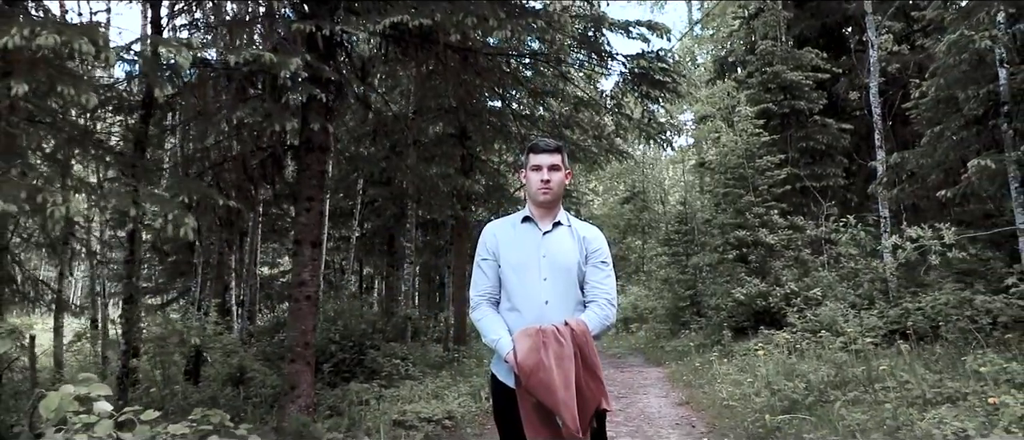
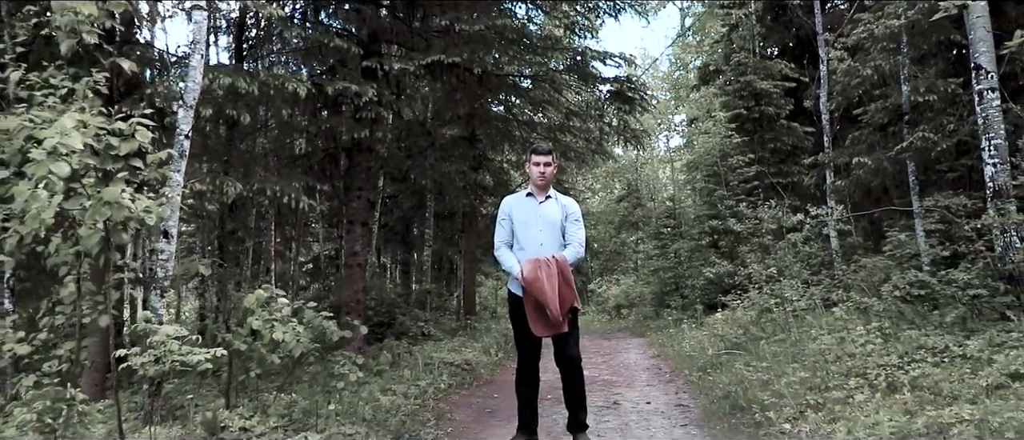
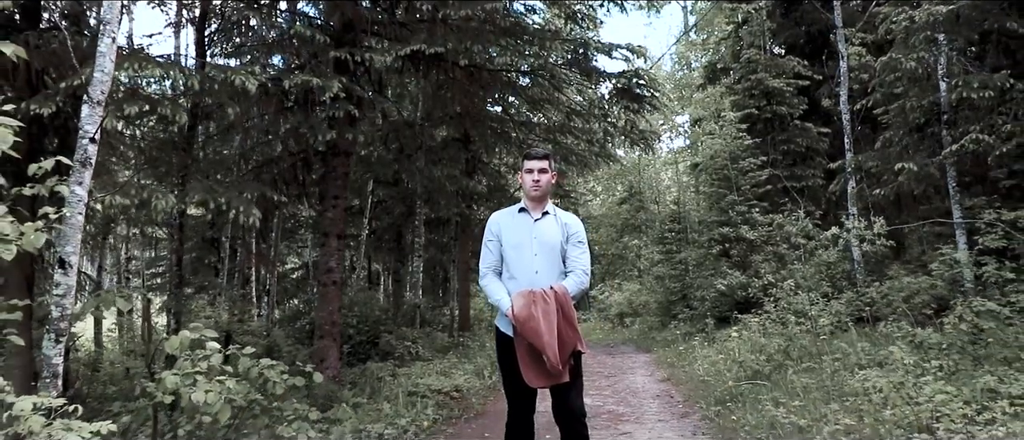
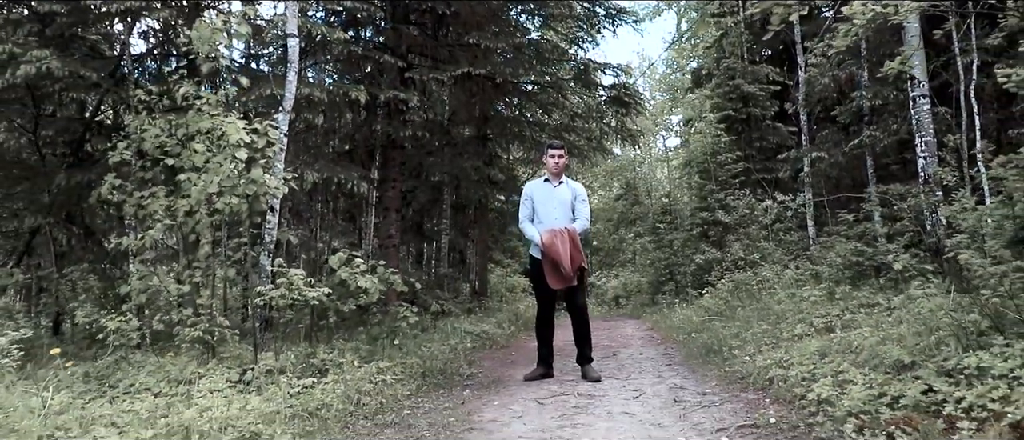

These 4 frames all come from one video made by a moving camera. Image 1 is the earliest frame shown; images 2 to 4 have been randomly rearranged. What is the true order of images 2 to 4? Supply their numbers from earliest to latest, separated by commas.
3, 2, 4
